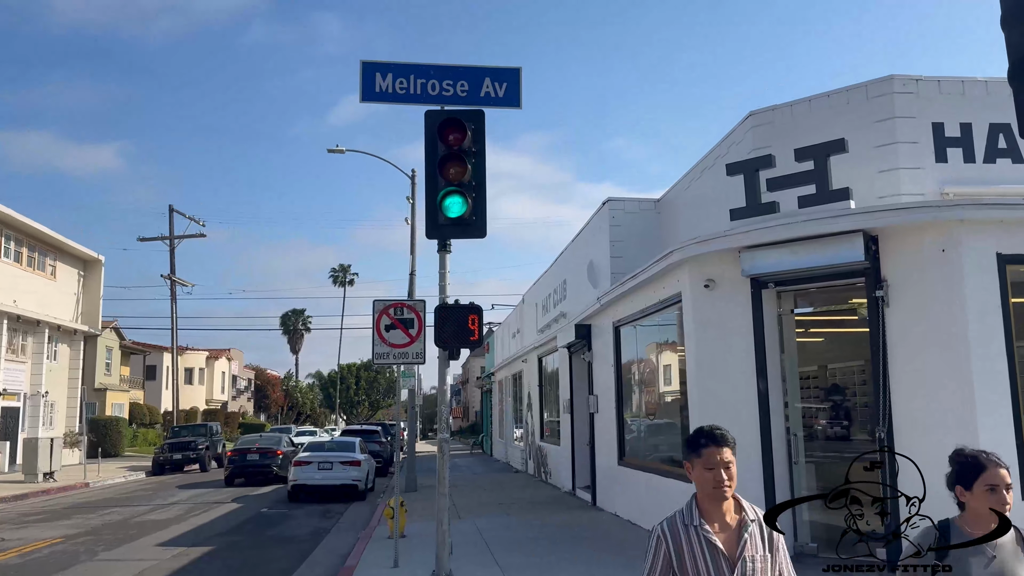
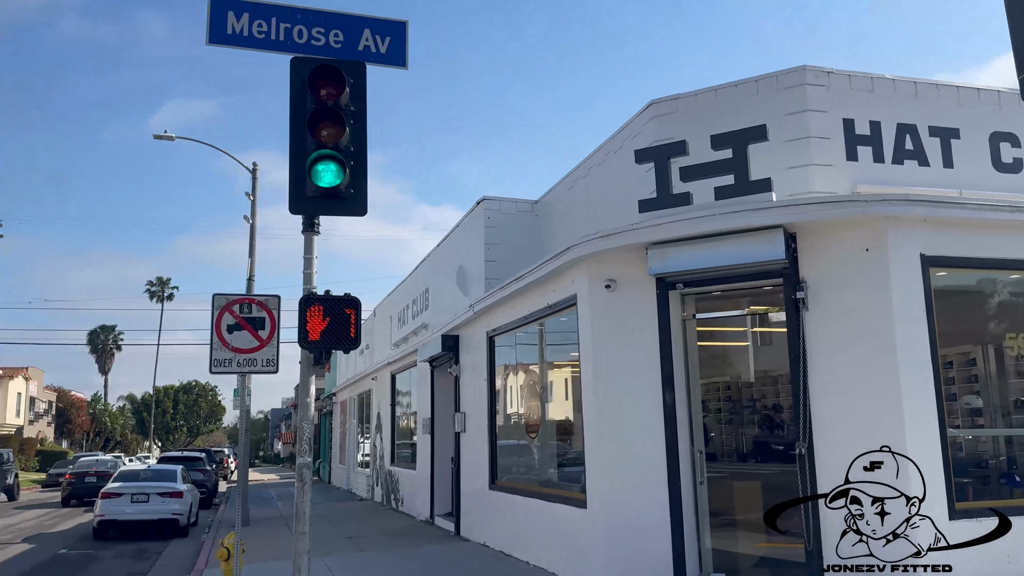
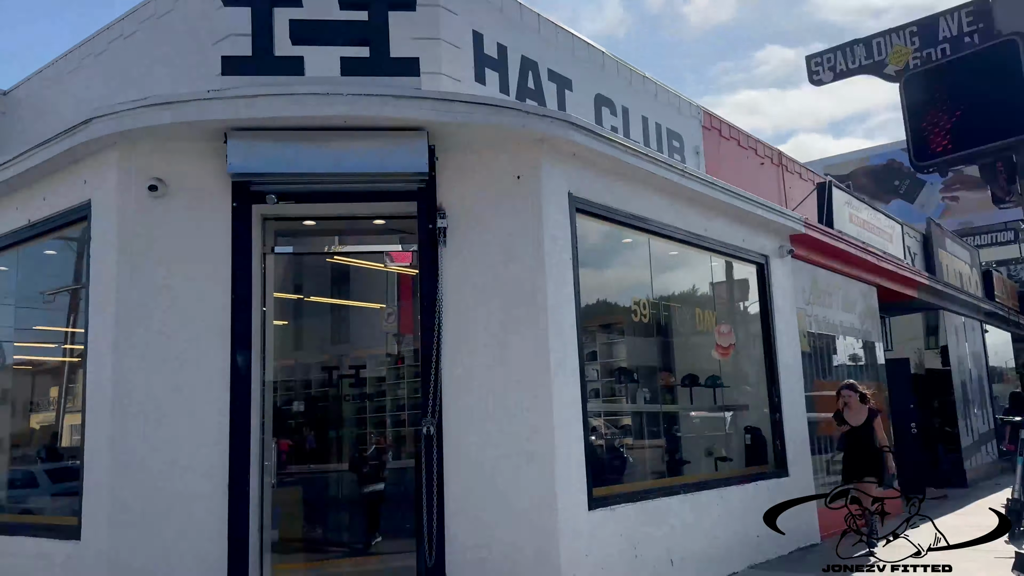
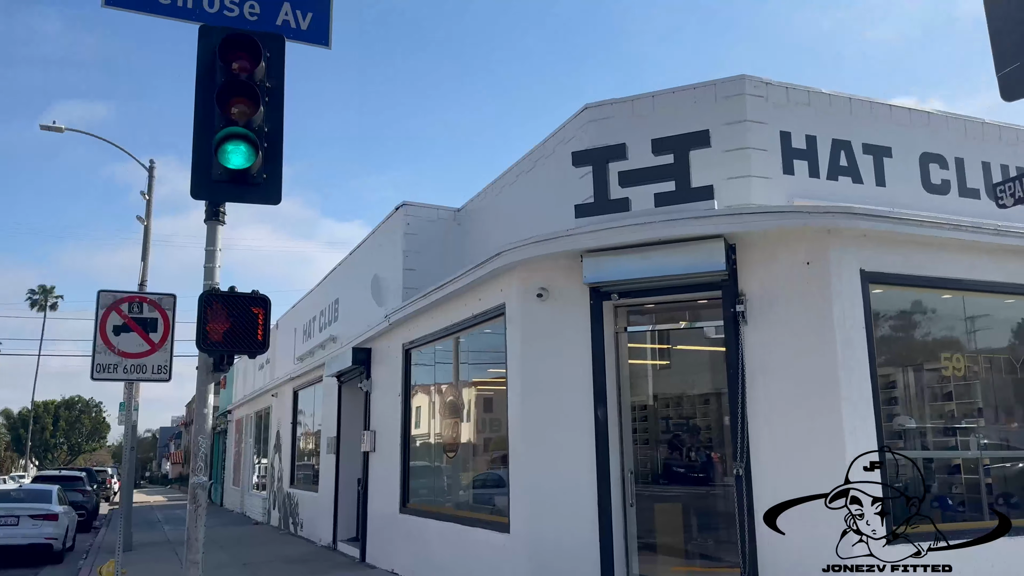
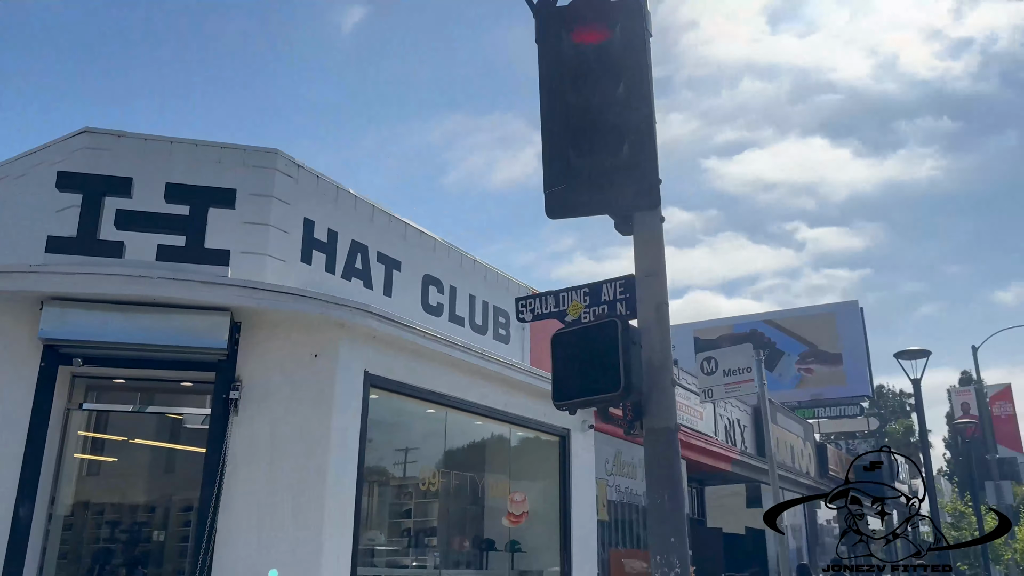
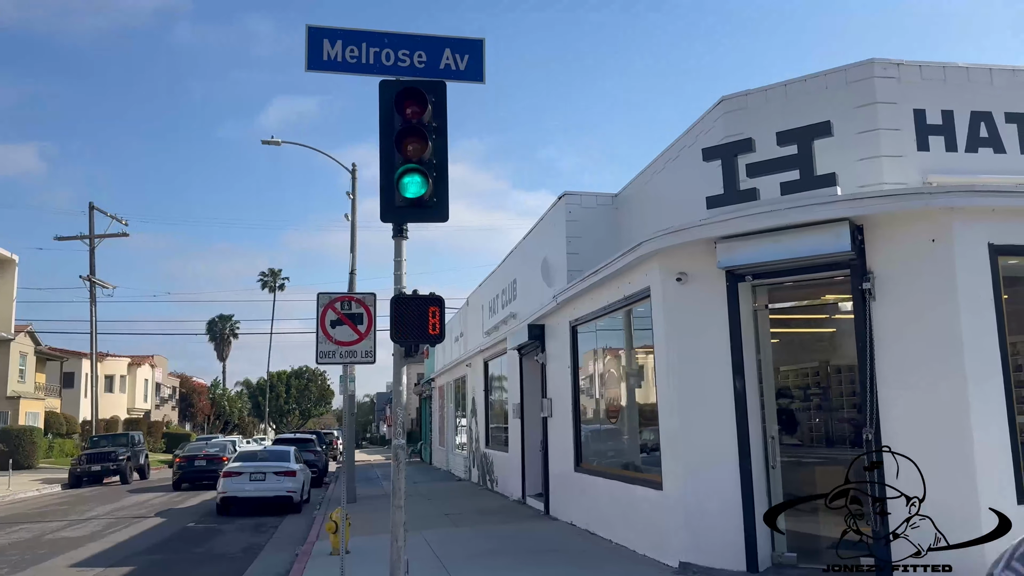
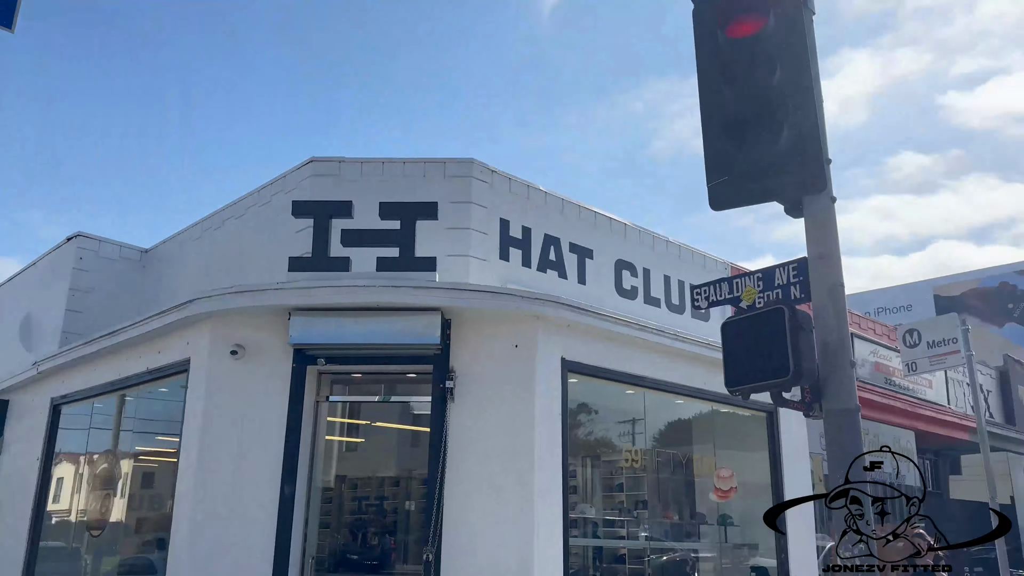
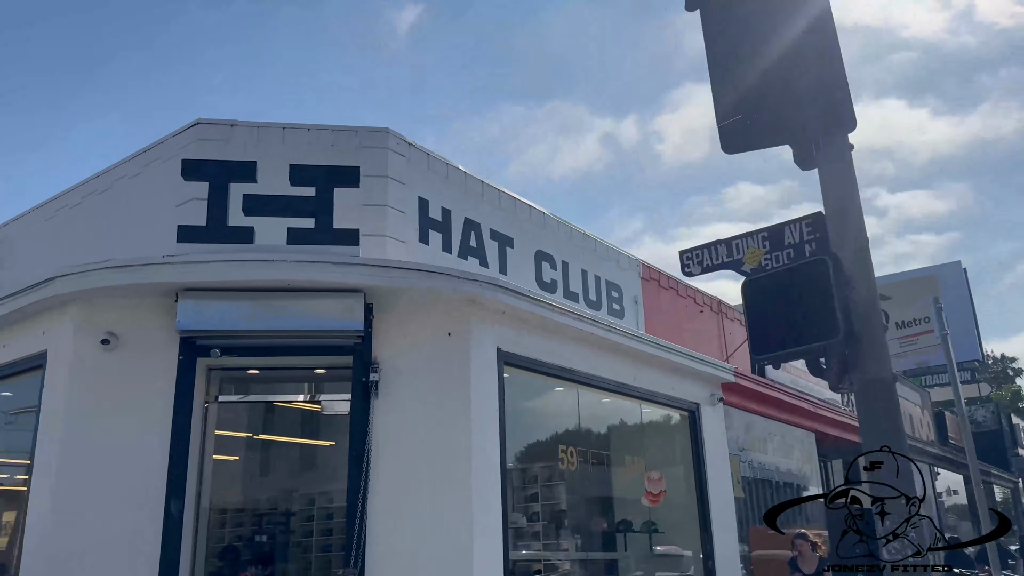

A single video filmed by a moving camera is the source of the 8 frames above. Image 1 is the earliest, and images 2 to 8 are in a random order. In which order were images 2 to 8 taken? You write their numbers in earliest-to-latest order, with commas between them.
6, 2, 4, 7, 5, 8, 3
